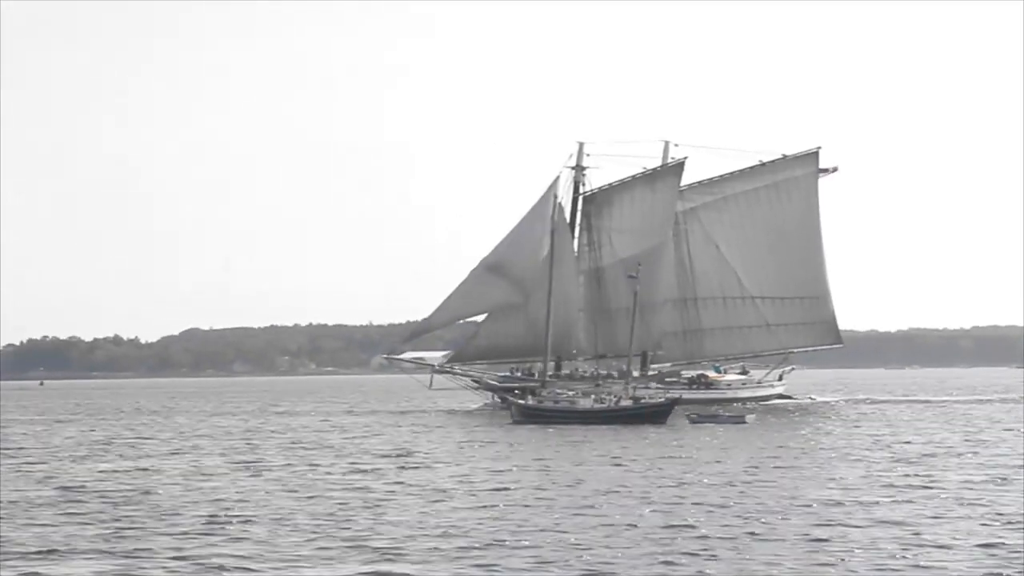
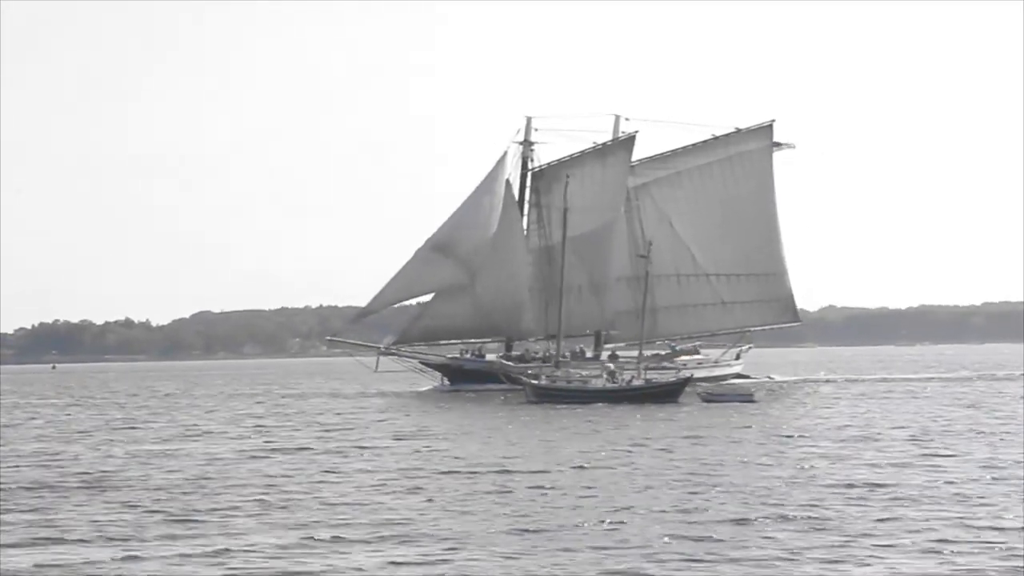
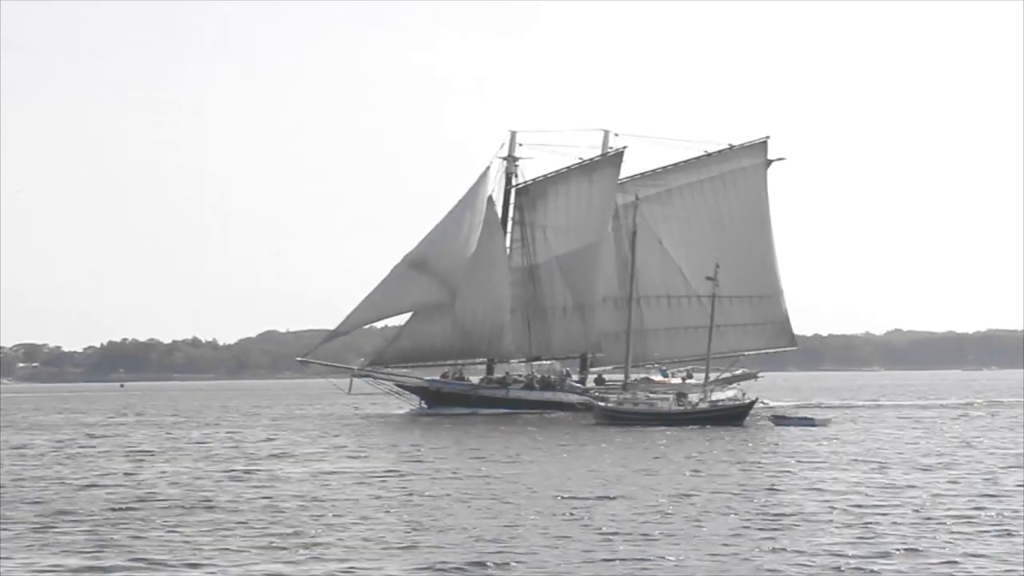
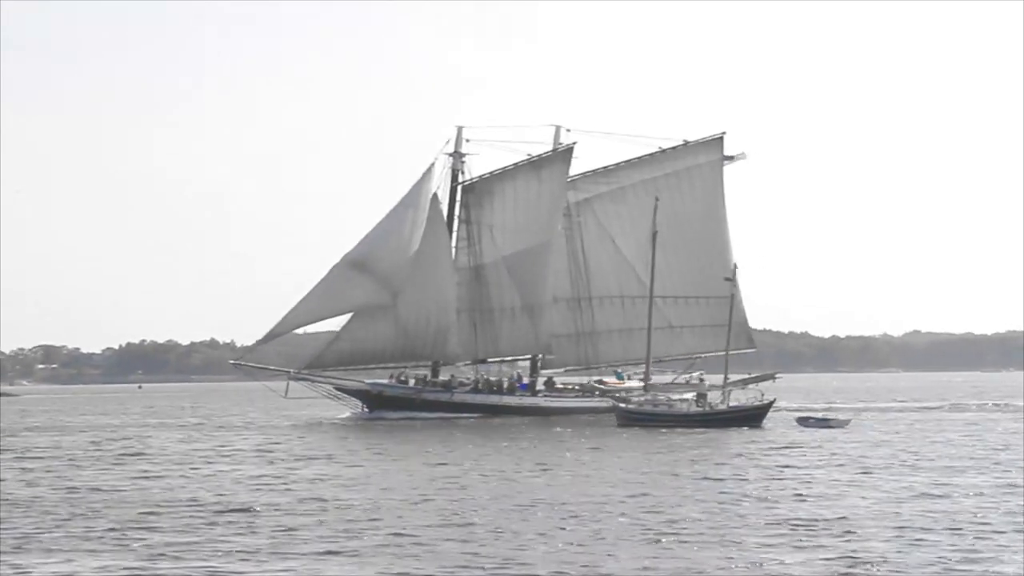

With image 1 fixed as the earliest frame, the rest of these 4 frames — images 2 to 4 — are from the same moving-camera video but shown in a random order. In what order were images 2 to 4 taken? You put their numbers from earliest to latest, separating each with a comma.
2, 3, 4
